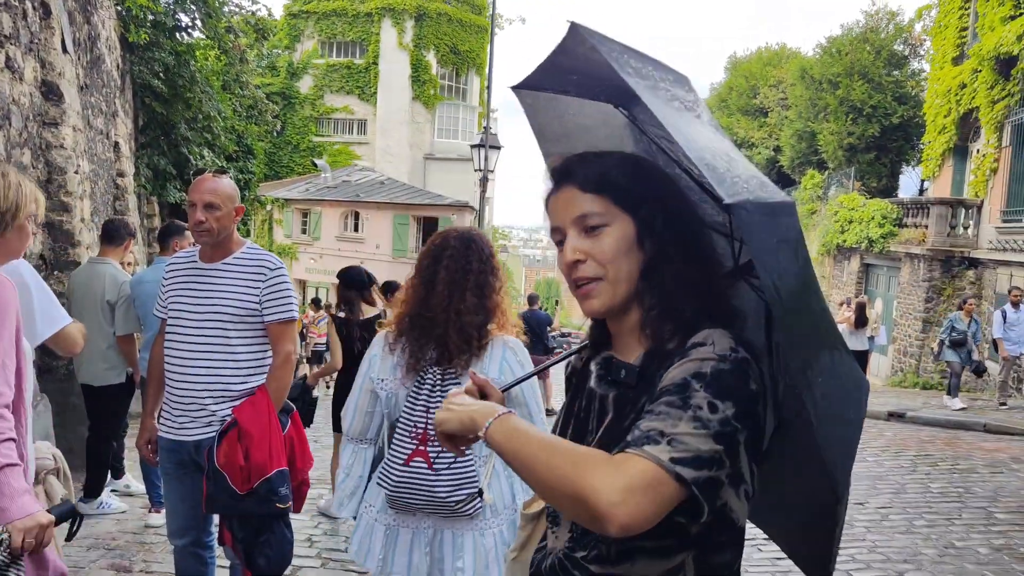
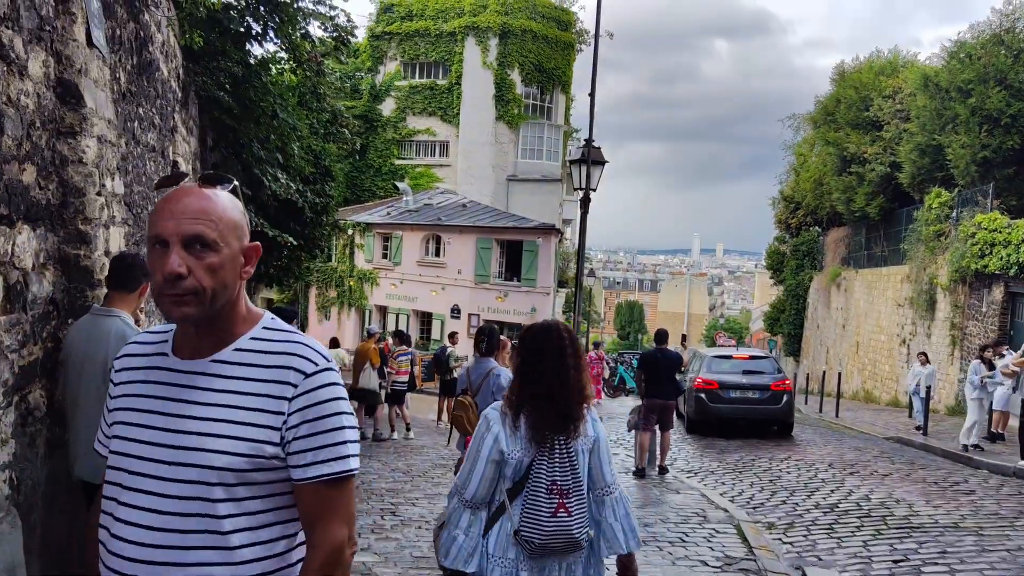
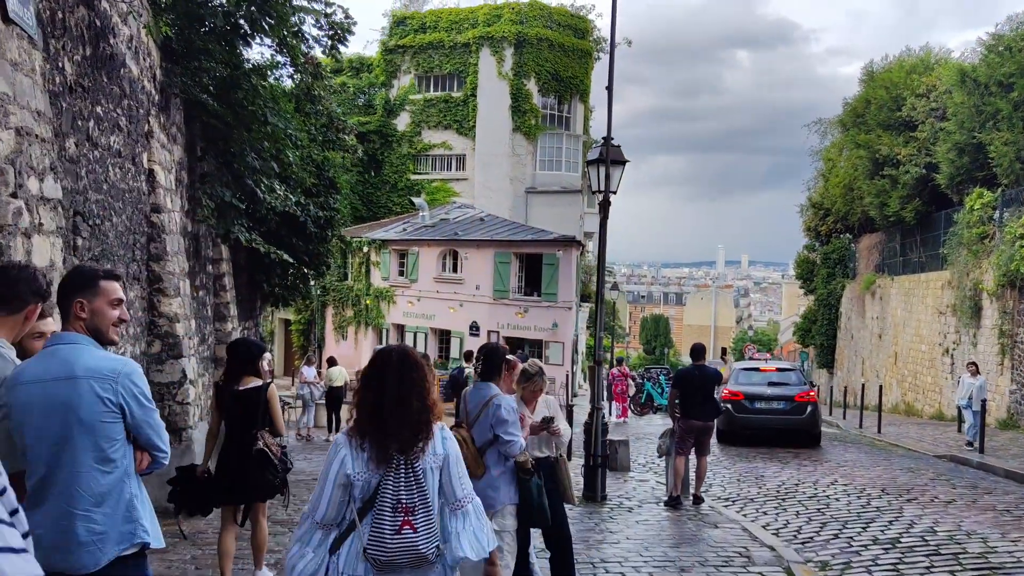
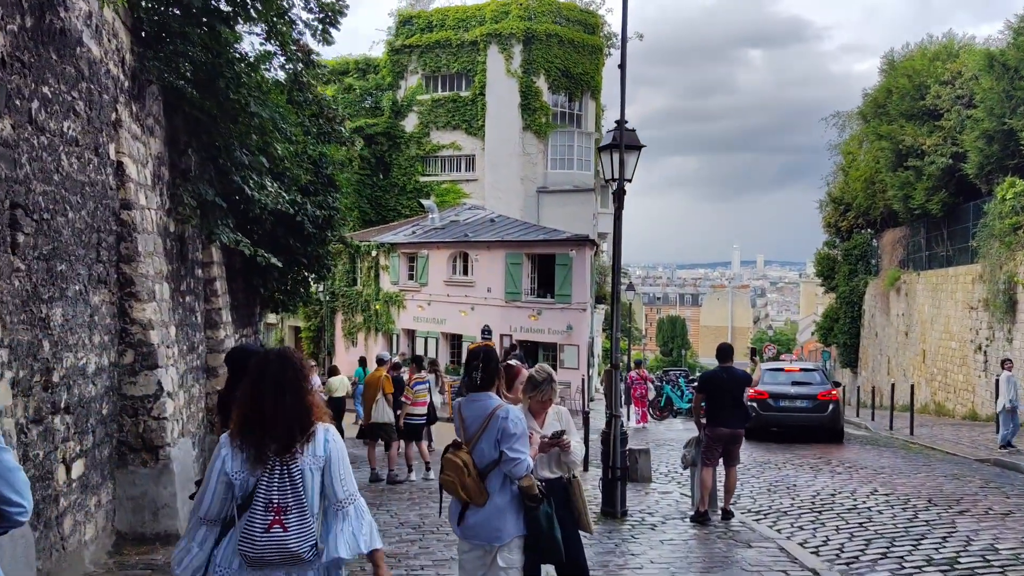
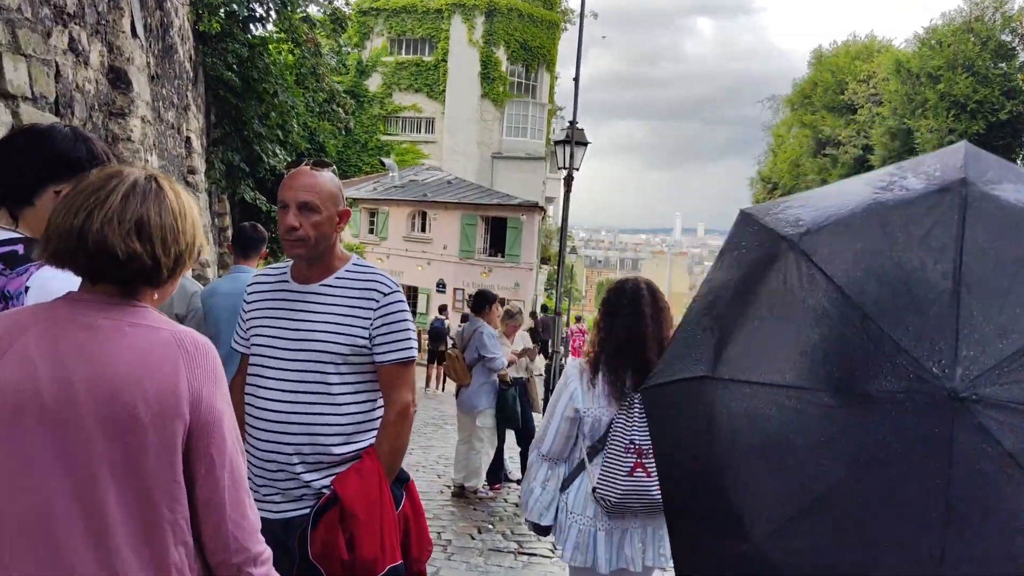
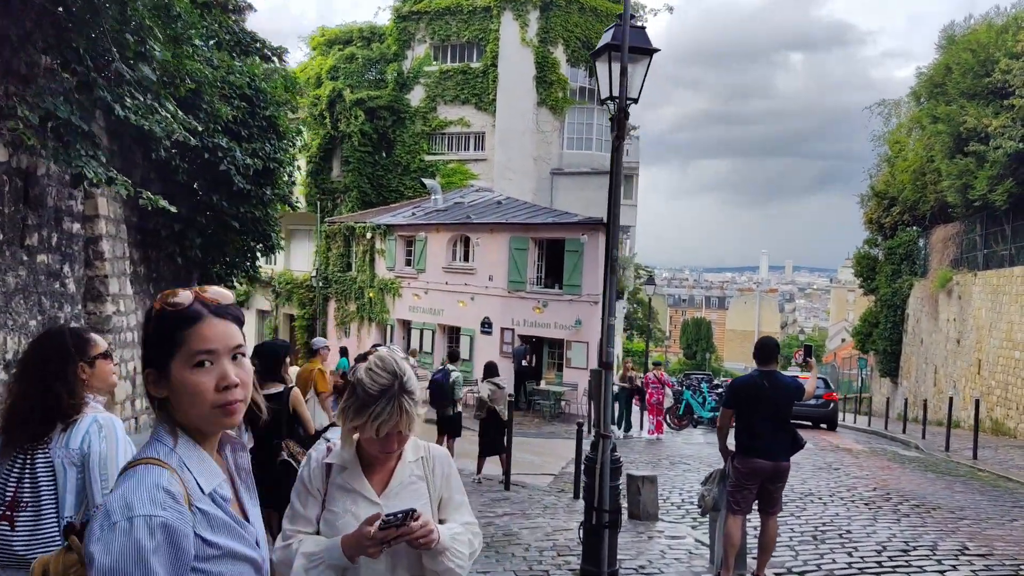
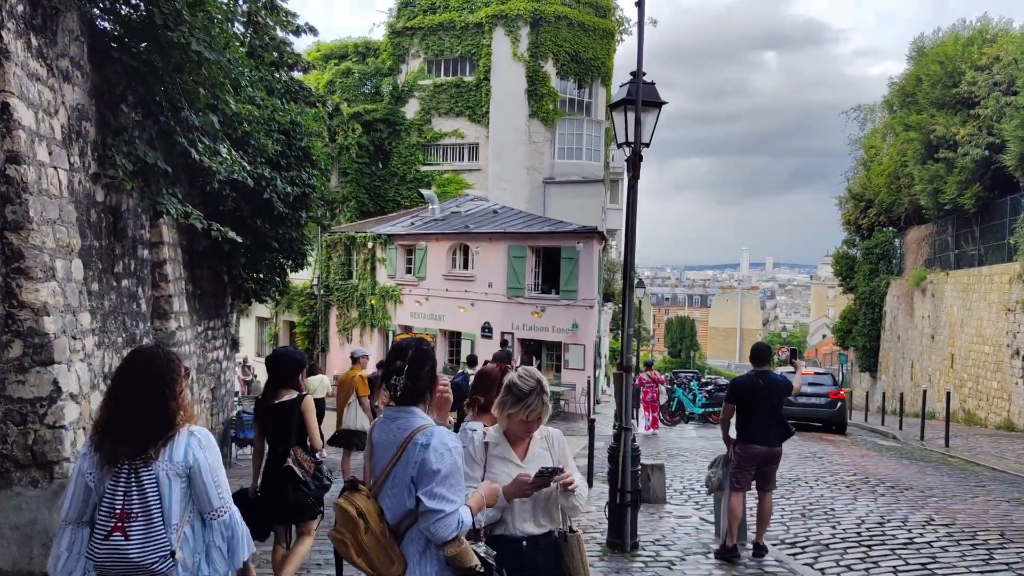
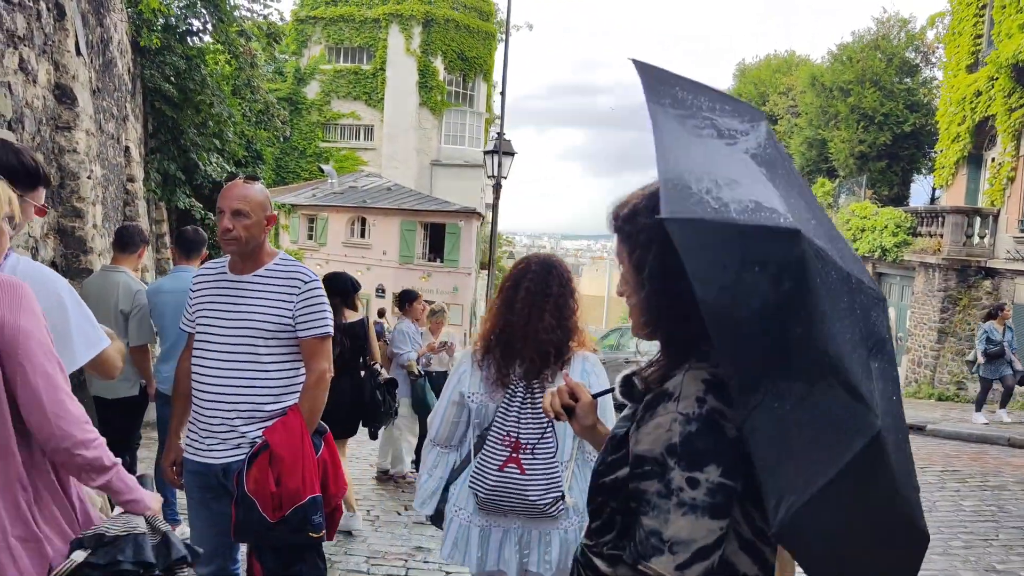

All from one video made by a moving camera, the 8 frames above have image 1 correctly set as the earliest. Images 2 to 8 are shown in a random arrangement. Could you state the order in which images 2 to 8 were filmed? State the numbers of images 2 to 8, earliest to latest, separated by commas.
8, 5, 2, 3, 4, 7, 6
